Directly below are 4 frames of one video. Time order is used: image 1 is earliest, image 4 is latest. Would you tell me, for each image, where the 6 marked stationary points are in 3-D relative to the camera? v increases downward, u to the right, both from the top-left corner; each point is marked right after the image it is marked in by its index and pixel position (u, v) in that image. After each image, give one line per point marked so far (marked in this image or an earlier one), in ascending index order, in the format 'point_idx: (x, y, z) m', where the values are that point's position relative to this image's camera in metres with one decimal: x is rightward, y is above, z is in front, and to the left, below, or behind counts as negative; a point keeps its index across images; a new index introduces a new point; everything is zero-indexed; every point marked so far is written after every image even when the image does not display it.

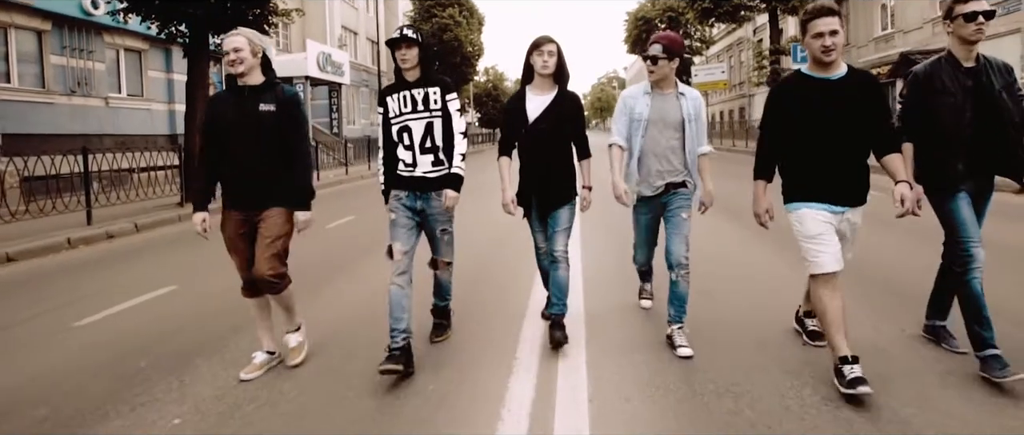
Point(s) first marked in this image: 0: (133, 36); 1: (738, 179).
0: (-9.3, +4.4, +18.3) m
1: (+5.2, +0.8, +17.1) m
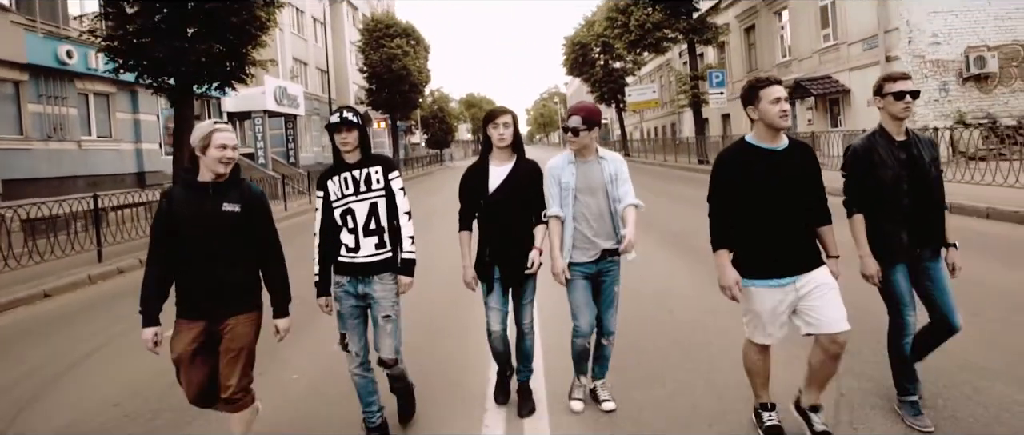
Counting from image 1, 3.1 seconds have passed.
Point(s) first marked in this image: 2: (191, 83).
0: (-10.8, +3.5, +19.6) m
1: (+4.0, +0.6, +19.3) m
2: (-5.5, +2.3, +12.7) m
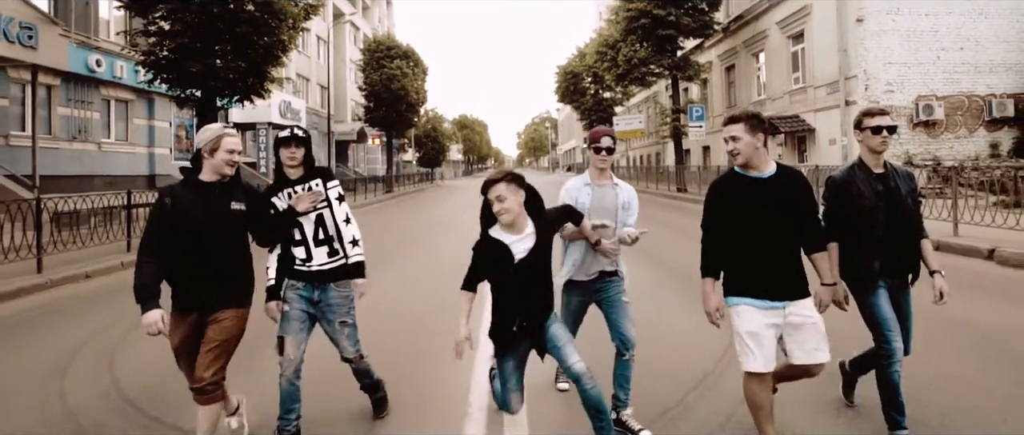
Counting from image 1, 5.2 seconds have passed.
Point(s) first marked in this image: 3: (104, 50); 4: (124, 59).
0: (-10.9, +3.6, +20.8) m
1: (+3.7, -0.1, +20.6) m
2: (-5.5, +2.3, +13.9) m
3: (-9.9, +4.1, +18.0) m
4: (-9.8, +4.0, +18.8) m
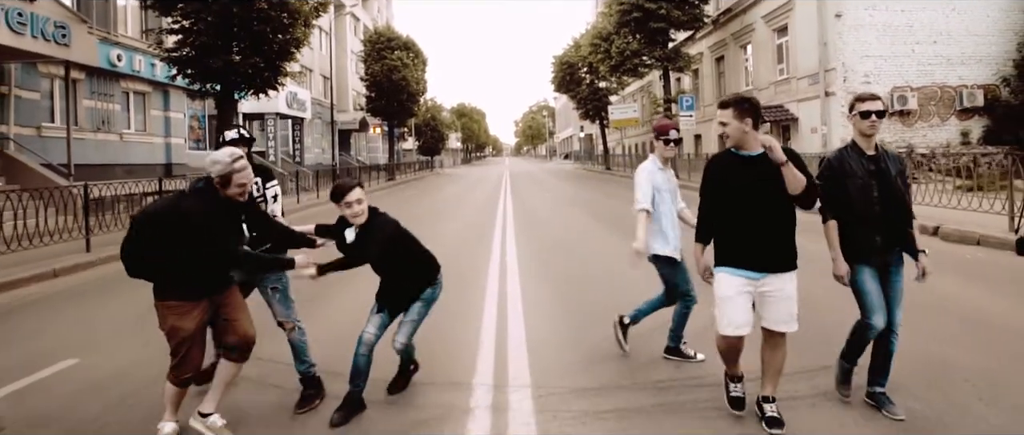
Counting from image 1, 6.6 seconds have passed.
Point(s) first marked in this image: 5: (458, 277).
0: (-10.9, +3.9, +21.7) m
1: (+3.6, +0.4, +21.6) m
2: (-5.6, +2.6, +14.9) m
3: (-9.9, +4.4, +18.9) m
4: (-9.8, +4.3, +19.7) m
5: (-0.7, -0.8, +9.2) m
